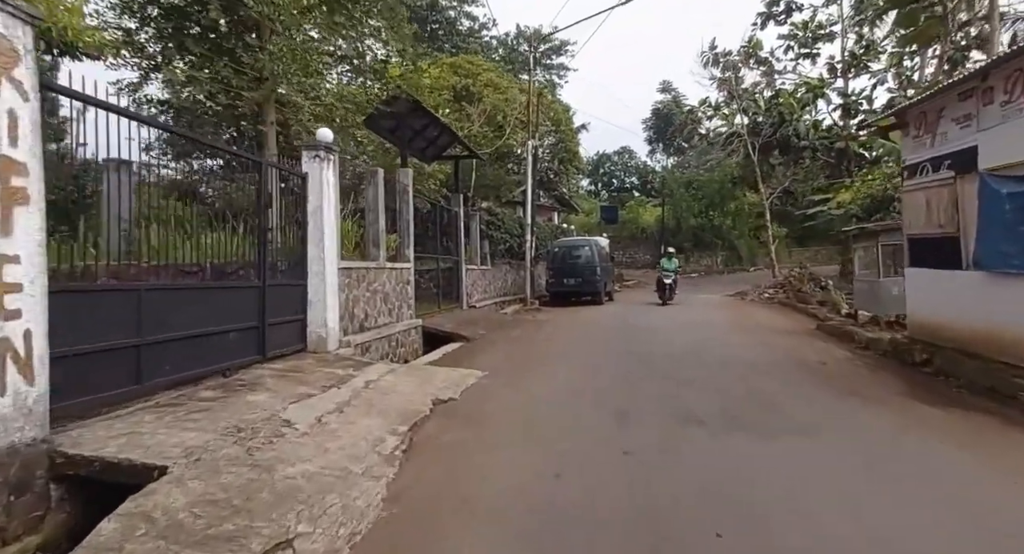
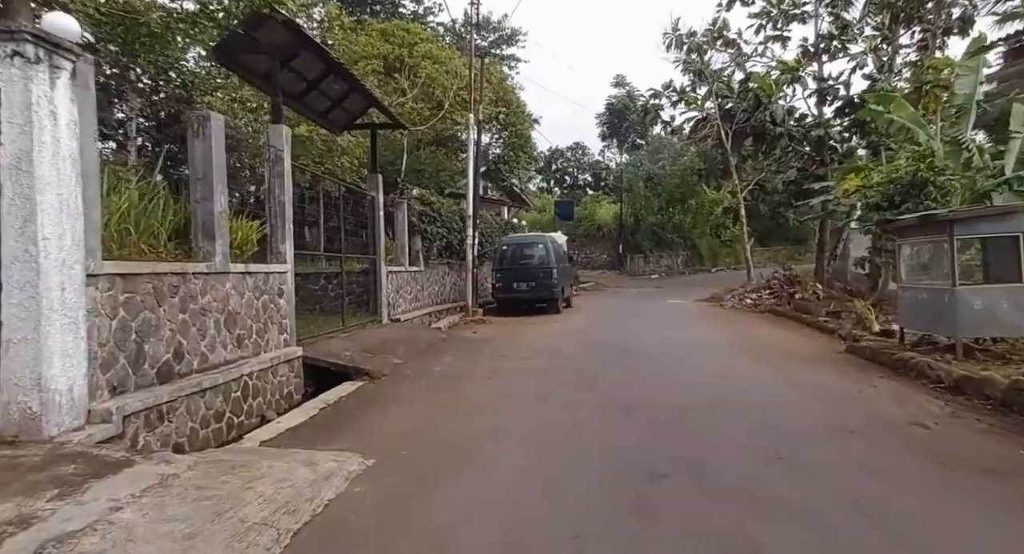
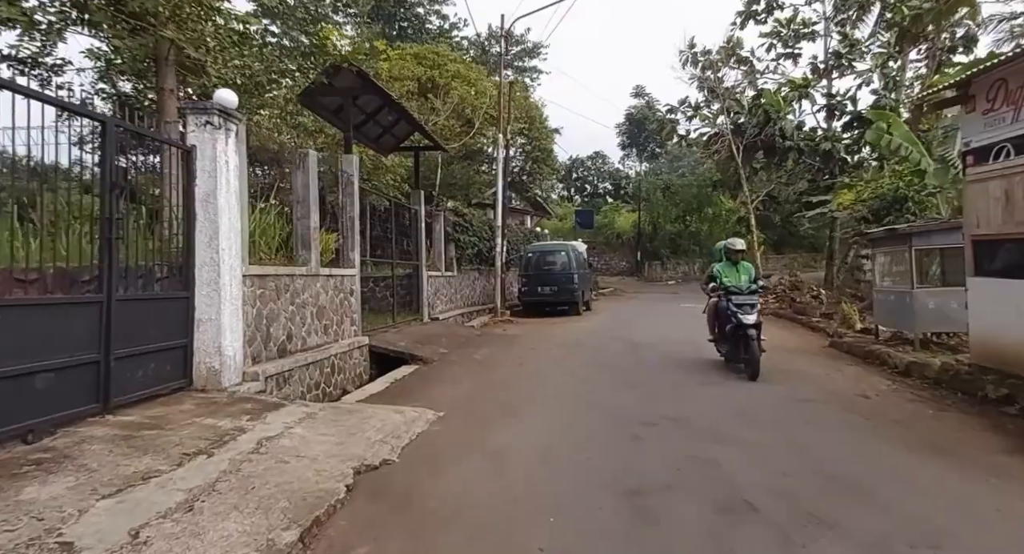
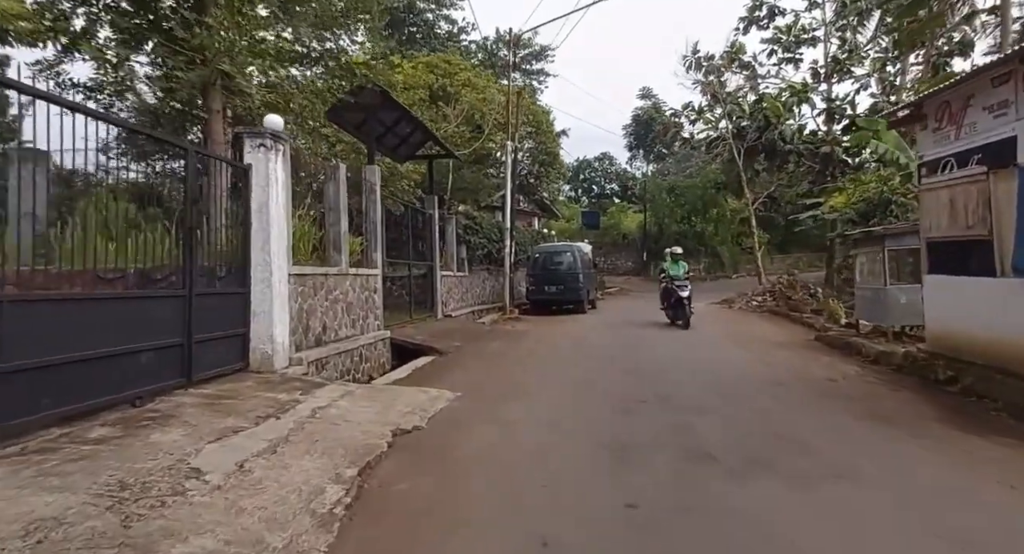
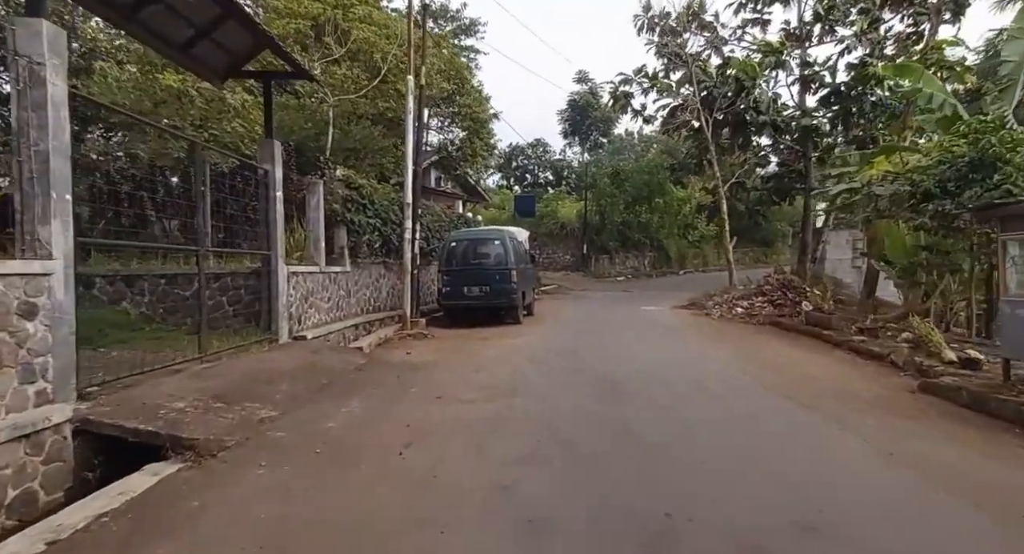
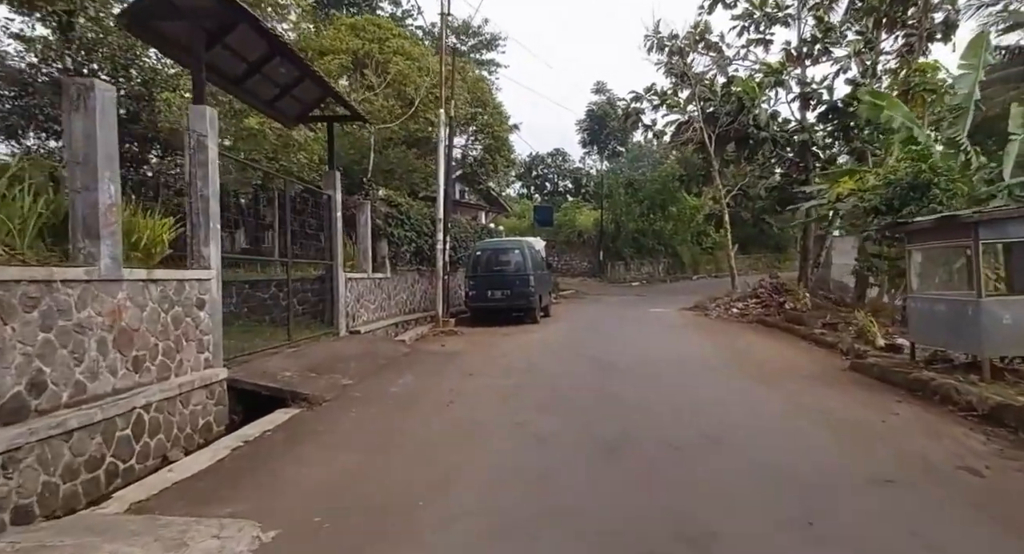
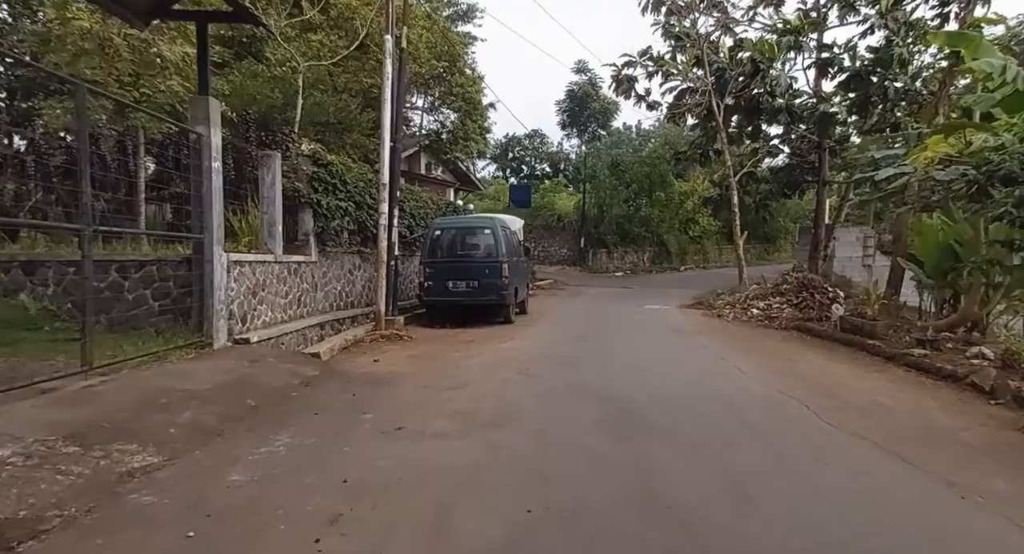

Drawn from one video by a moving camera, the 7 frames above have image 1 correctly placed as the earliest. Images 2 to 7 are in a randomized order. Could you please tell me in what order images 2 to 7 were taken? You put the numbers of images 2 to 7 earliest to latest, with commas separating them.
4, 3, 2, 6, 5, 7
